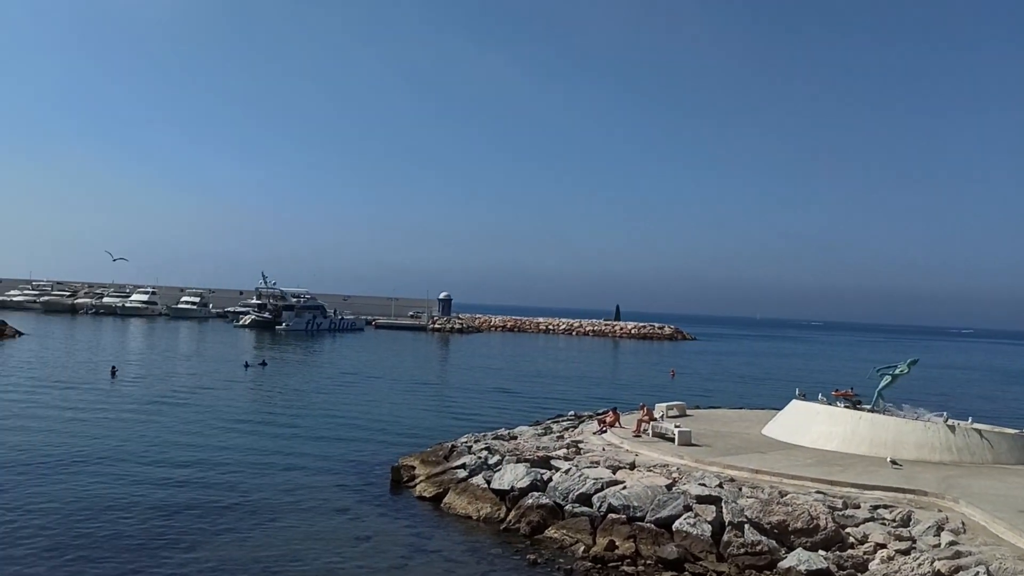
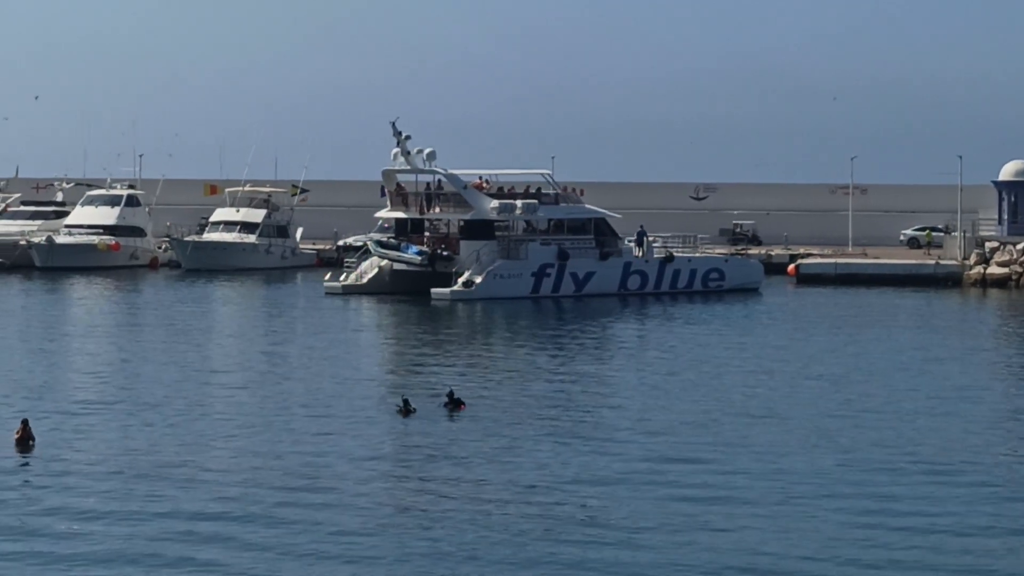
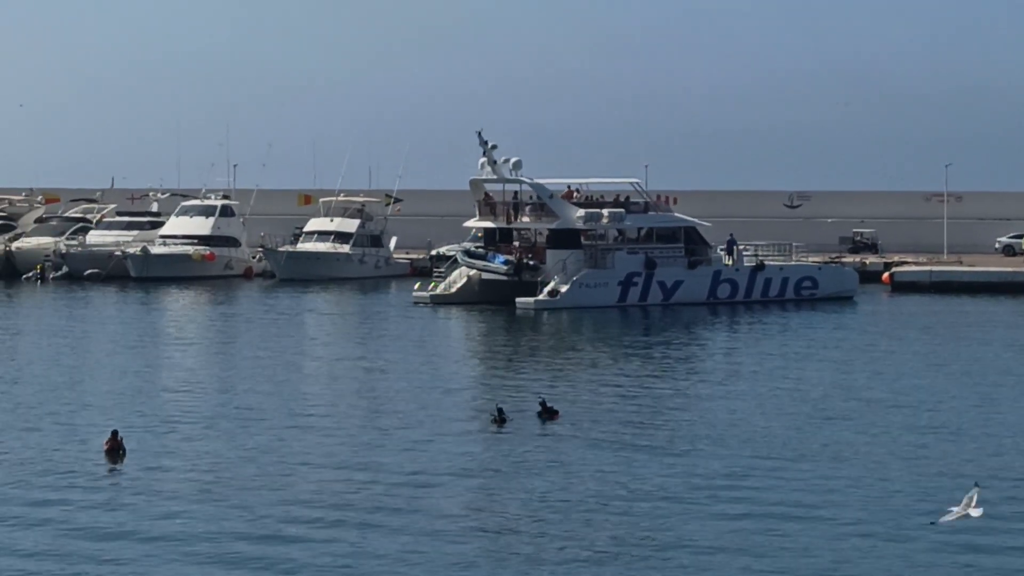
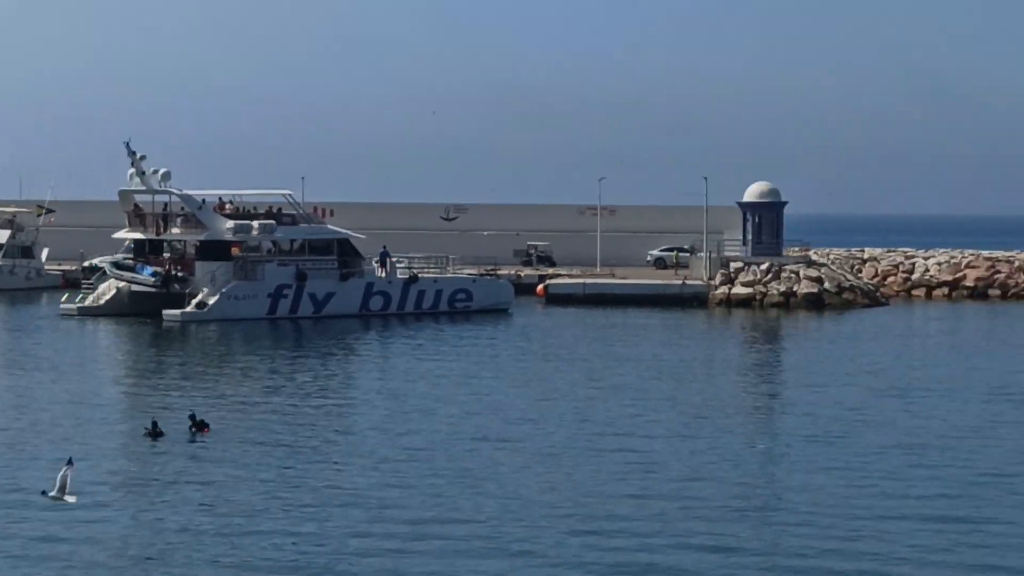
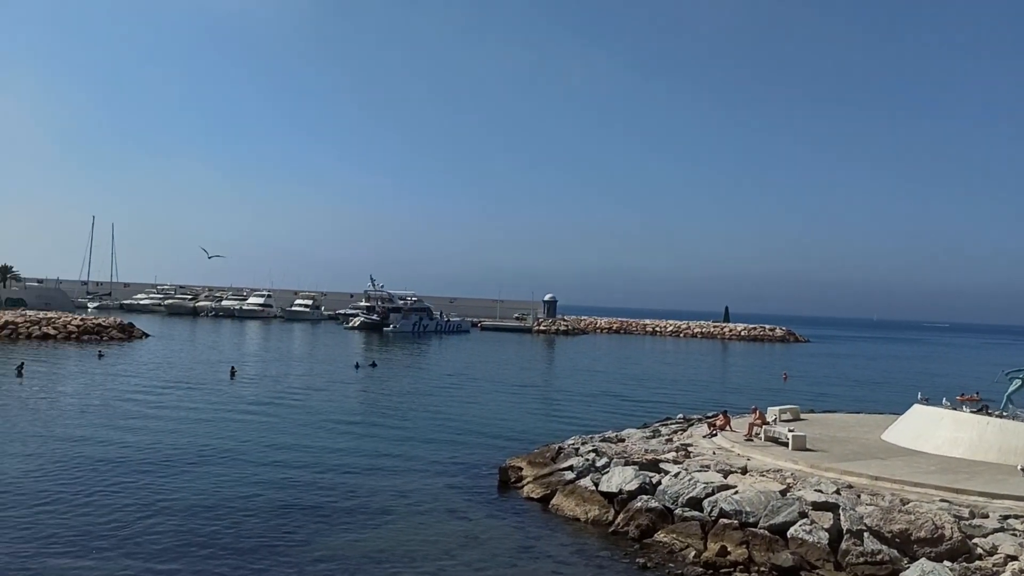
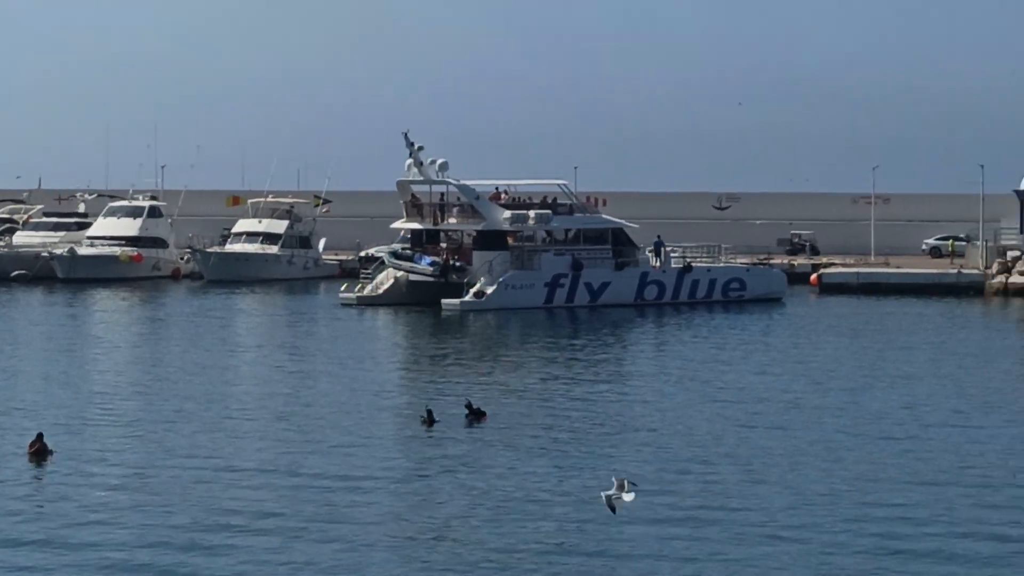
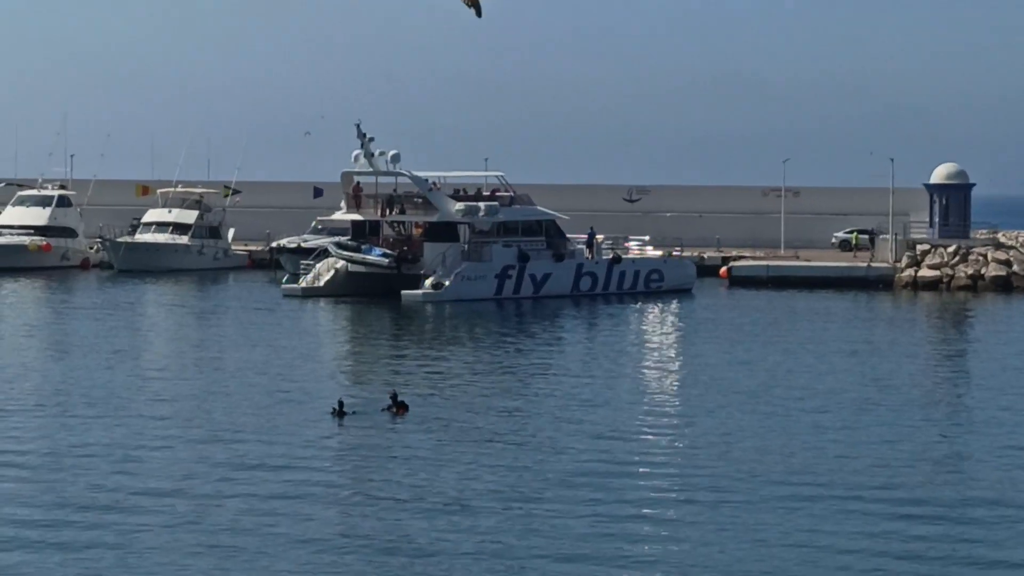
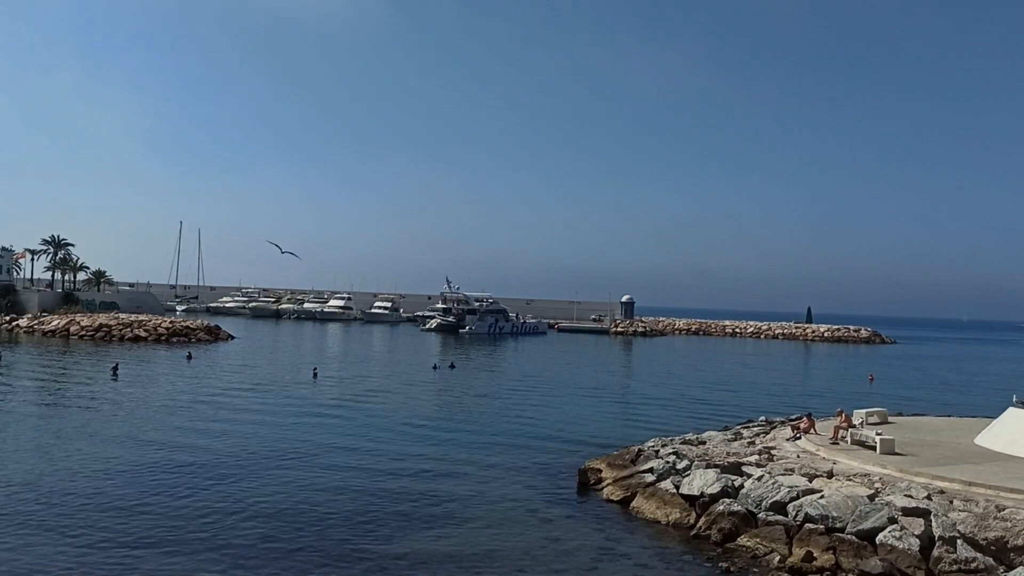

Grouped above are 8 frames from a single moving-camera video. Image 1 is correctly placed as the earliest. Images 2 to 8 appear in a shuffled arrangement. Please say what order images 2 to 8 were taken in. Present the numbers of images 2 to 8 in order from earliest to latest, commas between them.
5, 8, 7, 2, 3, 6, 4
